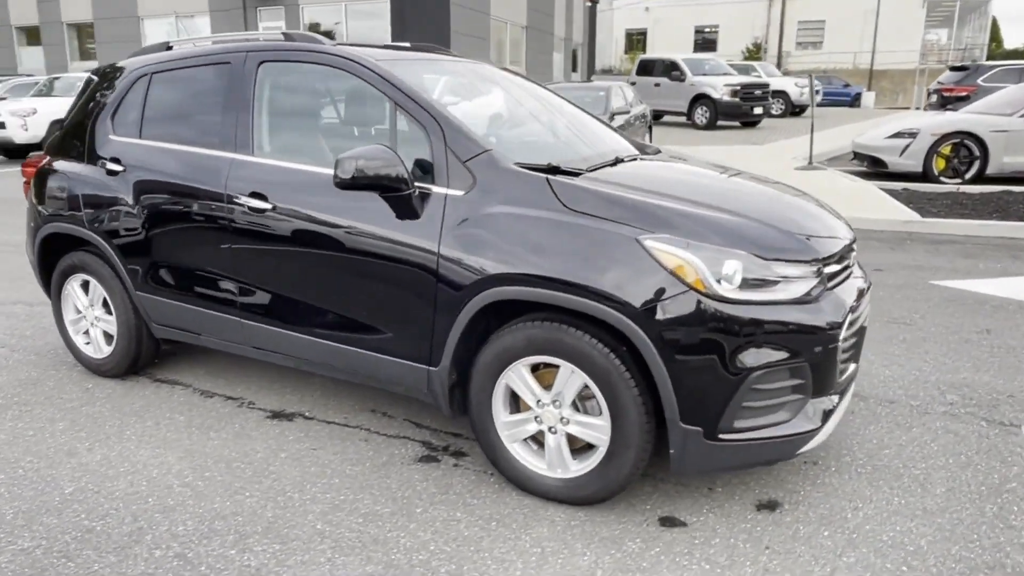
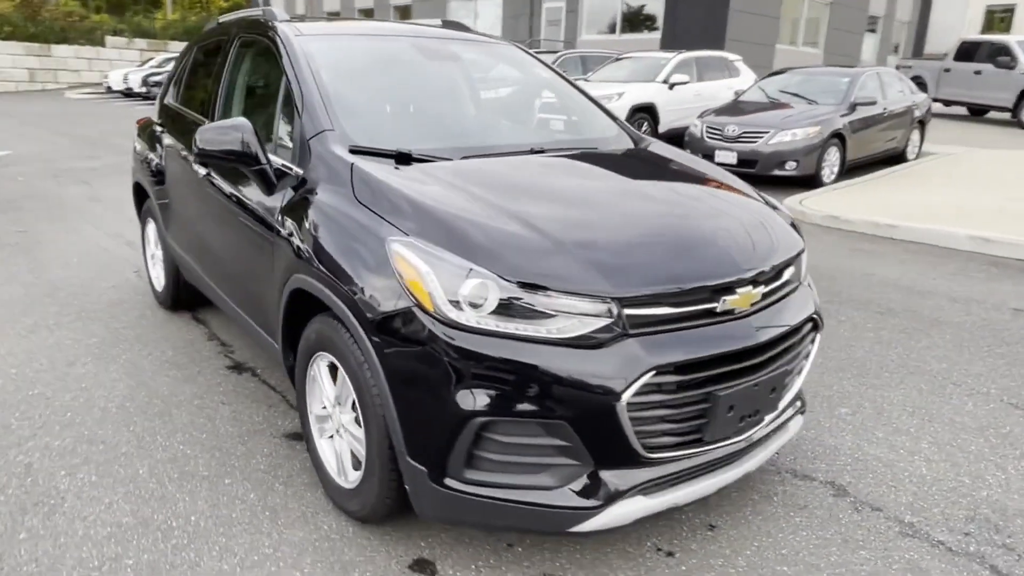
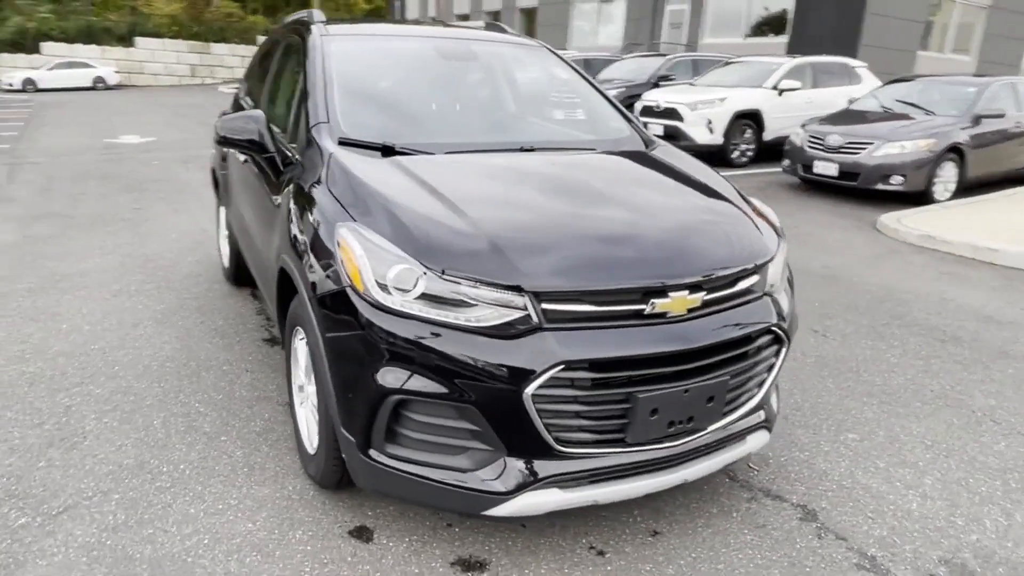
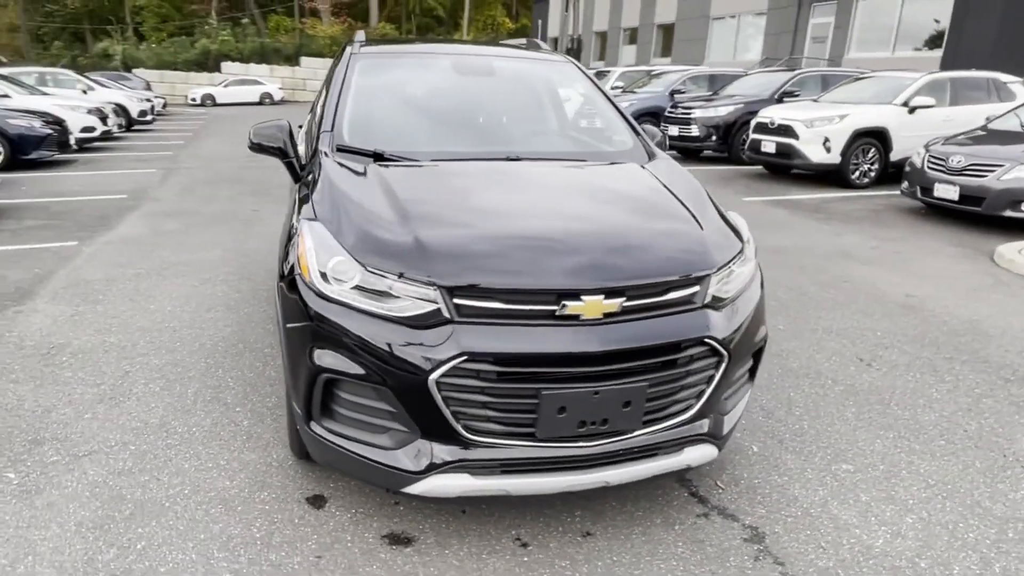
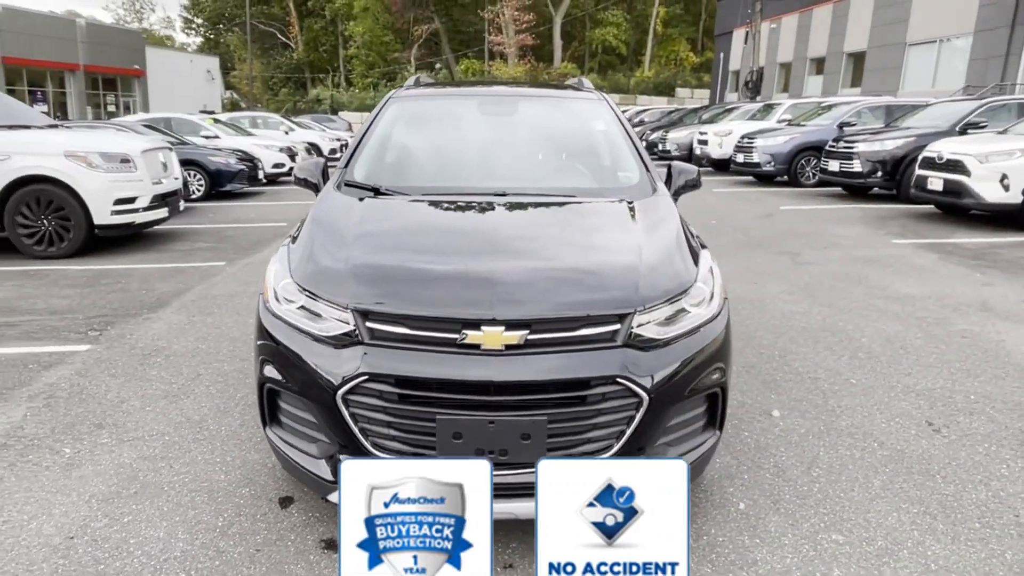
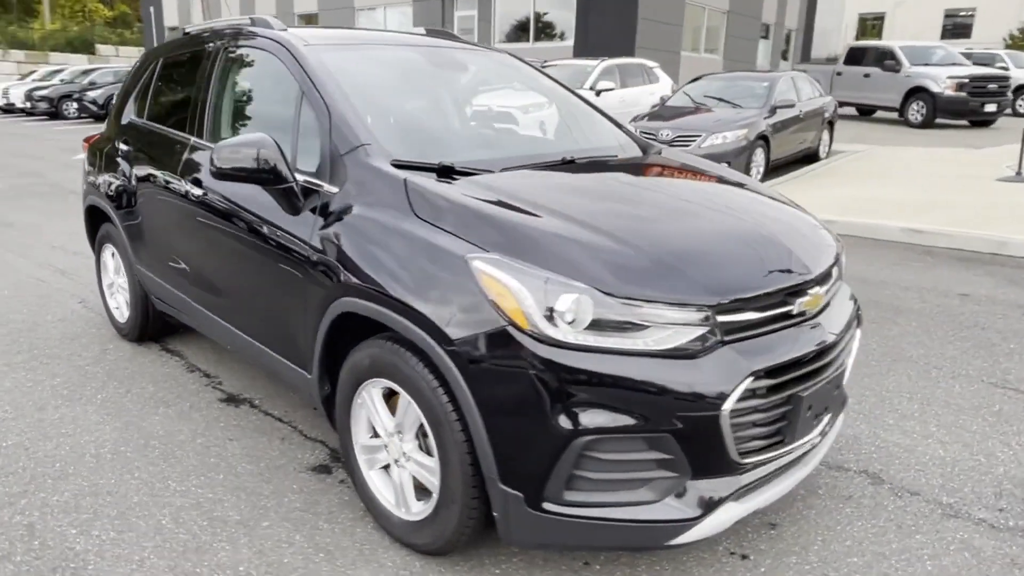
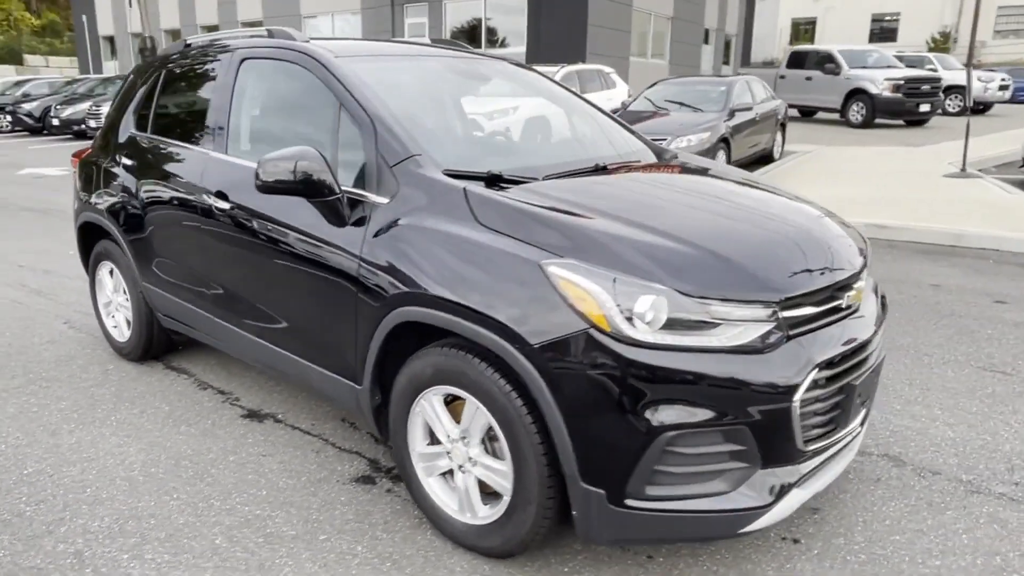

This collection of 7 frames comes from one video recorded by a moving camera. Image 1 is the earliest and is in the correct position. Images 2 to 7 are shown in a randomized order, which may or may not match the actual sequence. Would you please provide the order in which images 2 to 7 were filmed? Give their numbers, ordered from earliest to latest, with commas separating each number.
7, 6, 2, 3, 4, 5
